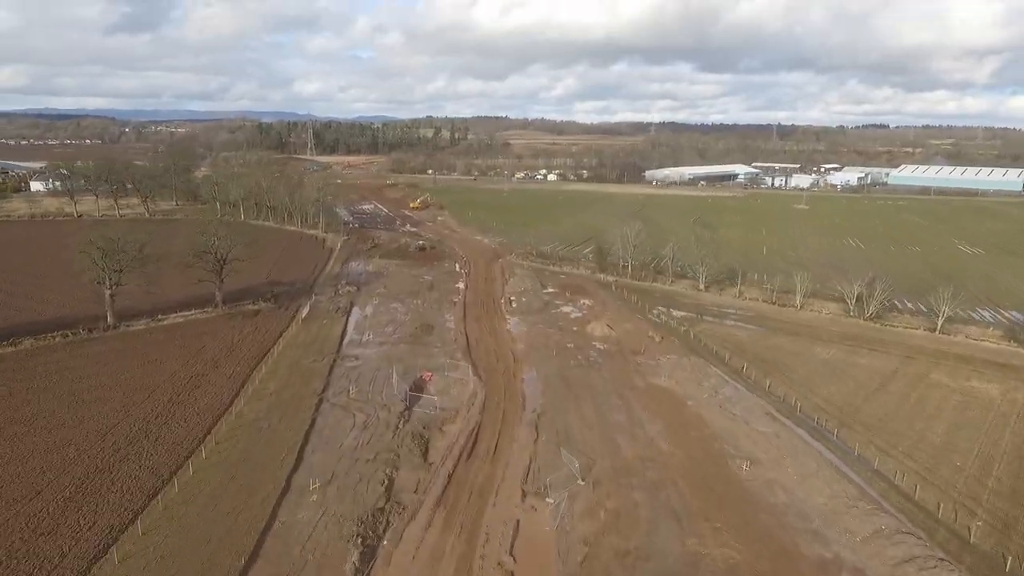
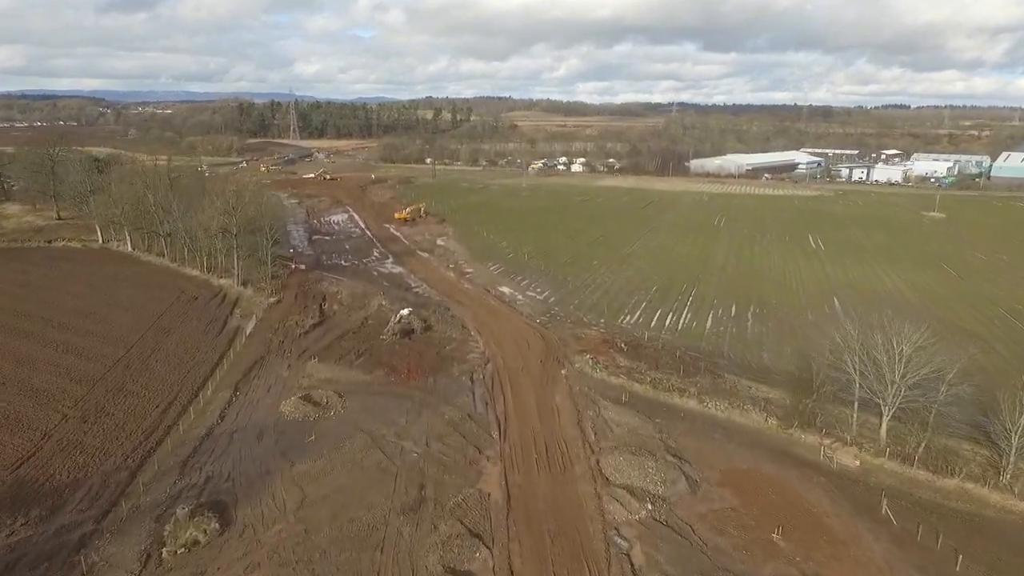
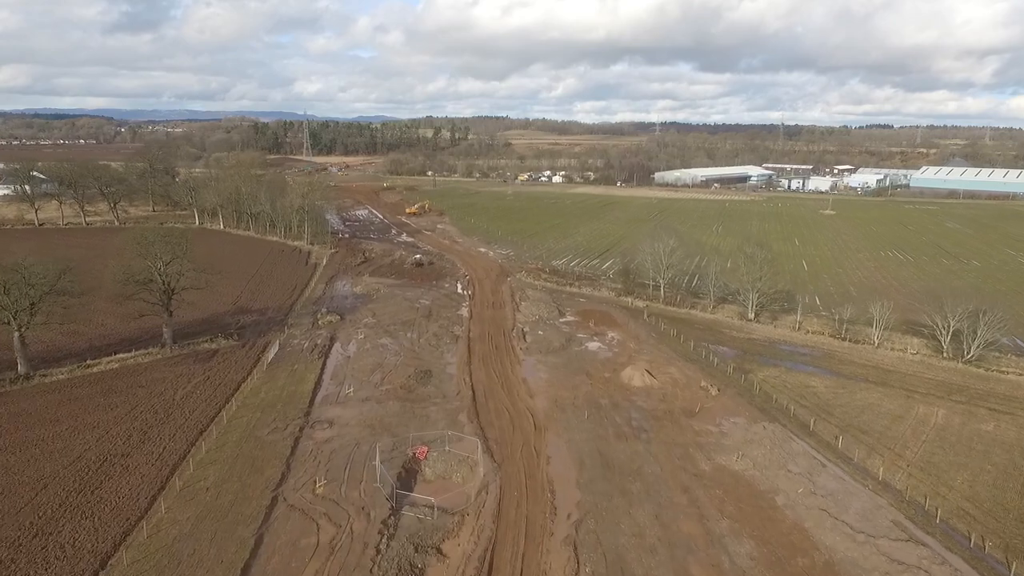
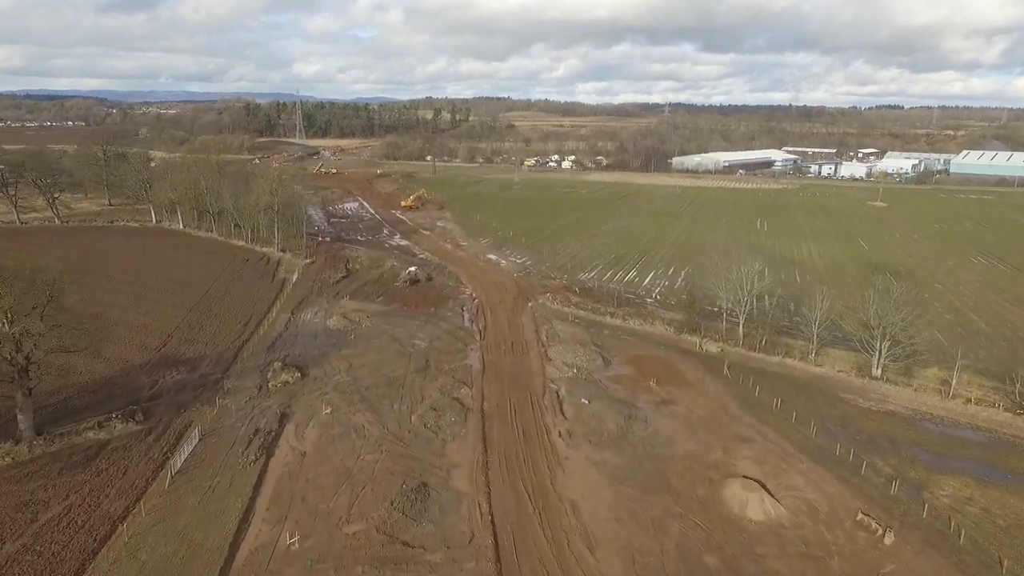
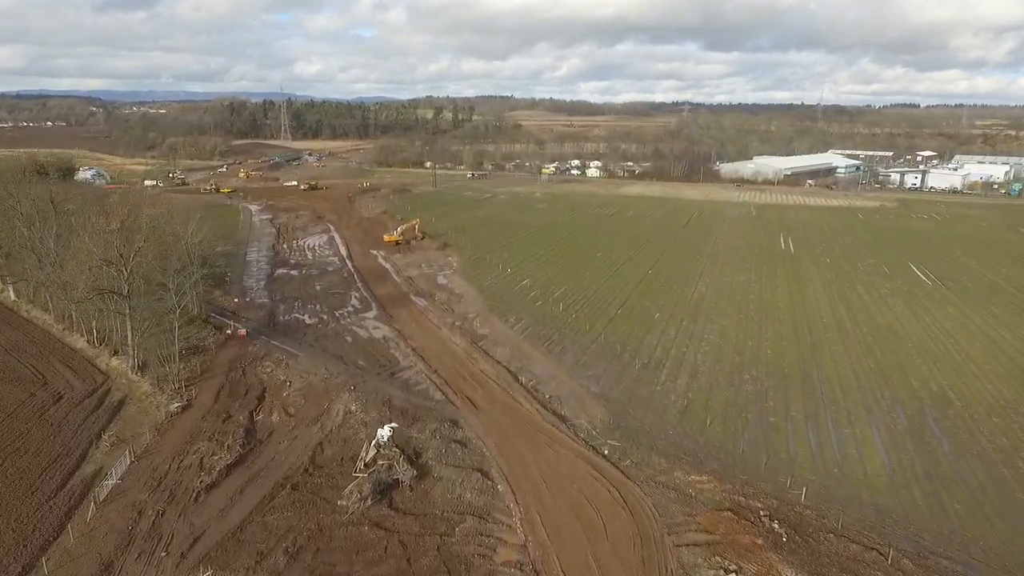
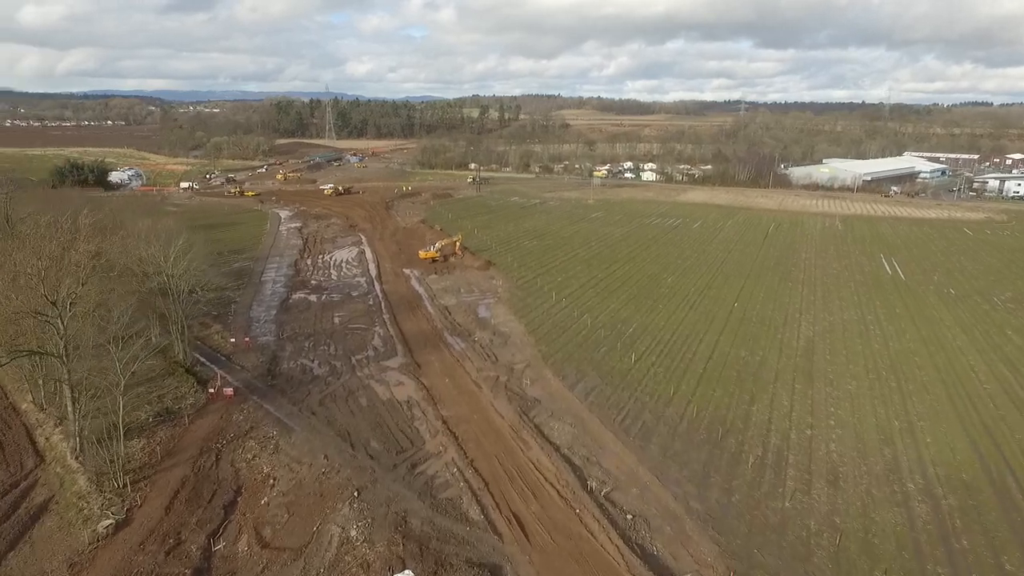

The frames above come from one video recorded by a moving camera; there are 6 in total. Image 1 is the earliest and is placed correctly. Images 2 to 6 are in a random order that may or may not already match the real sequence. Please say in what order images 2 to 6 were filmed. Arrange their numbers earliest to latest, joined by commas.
3, 4, 2, 5, 6
